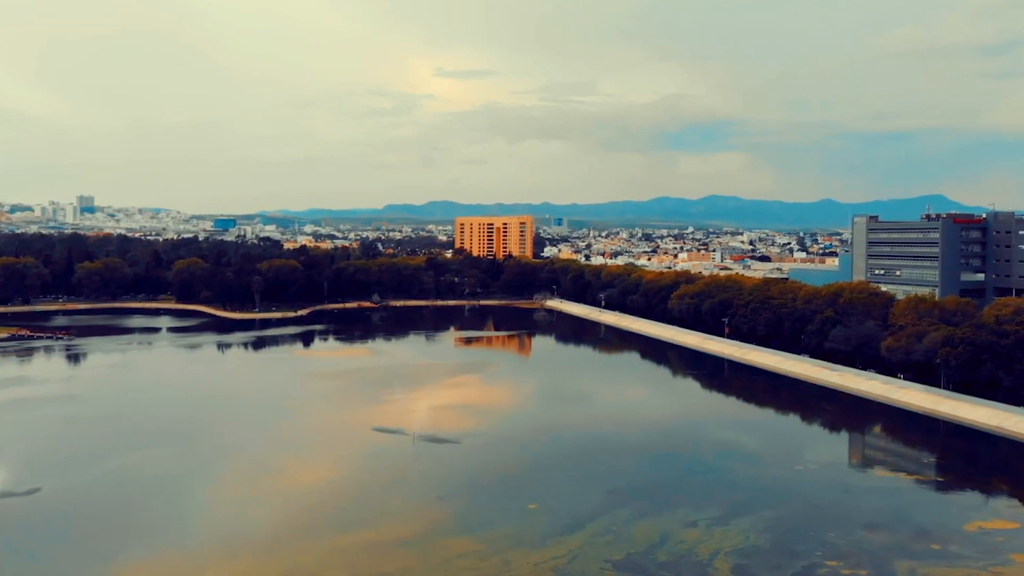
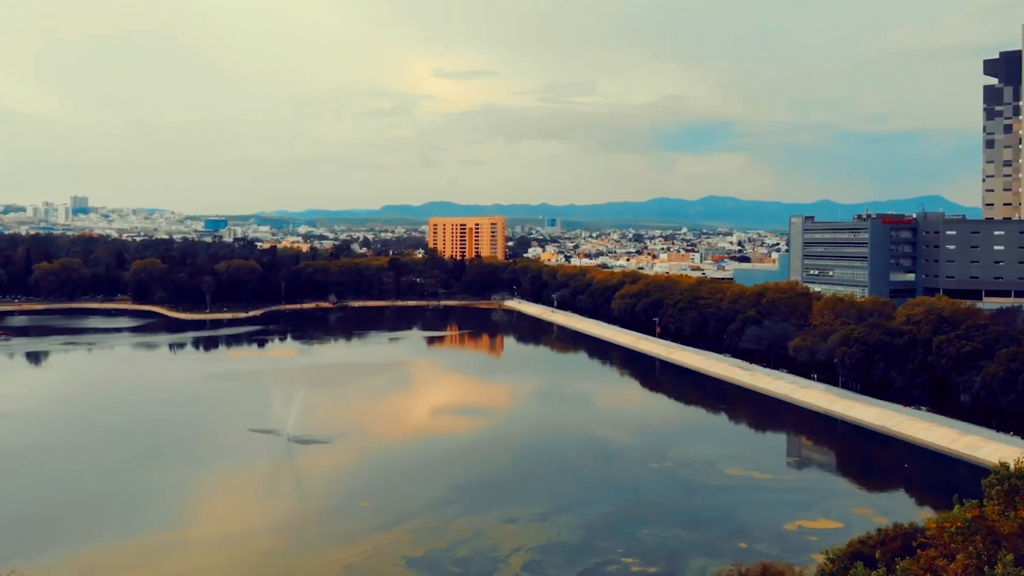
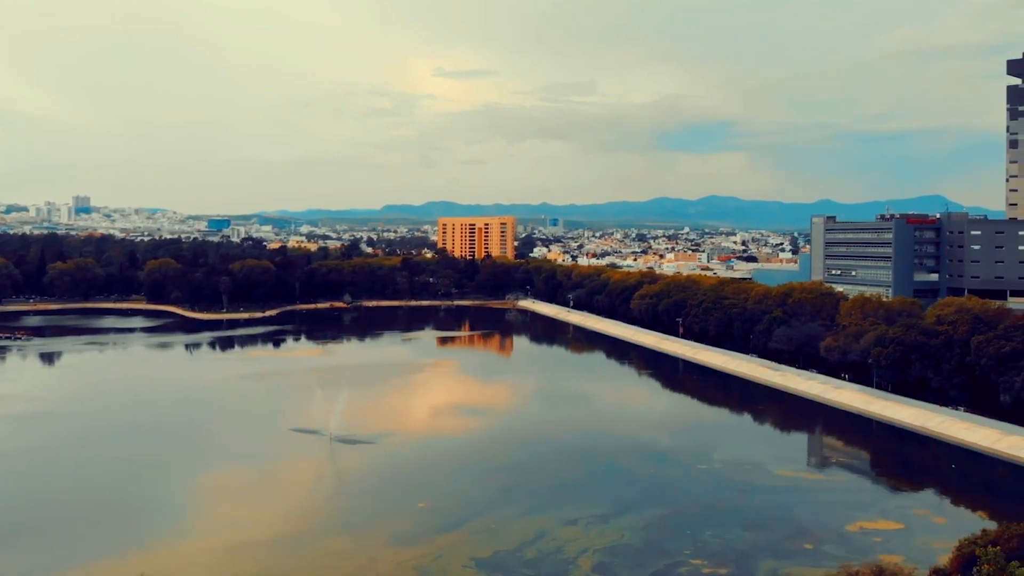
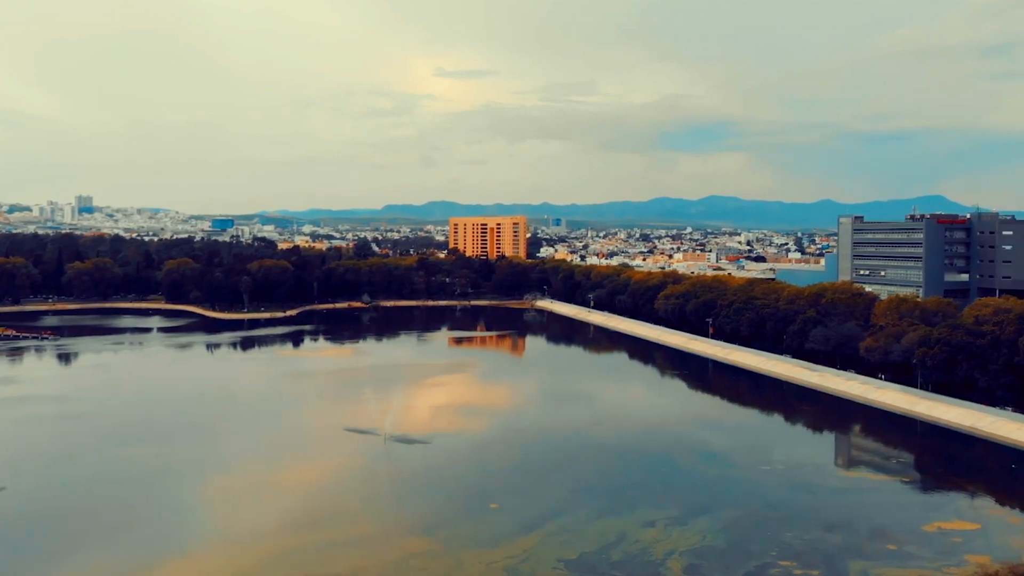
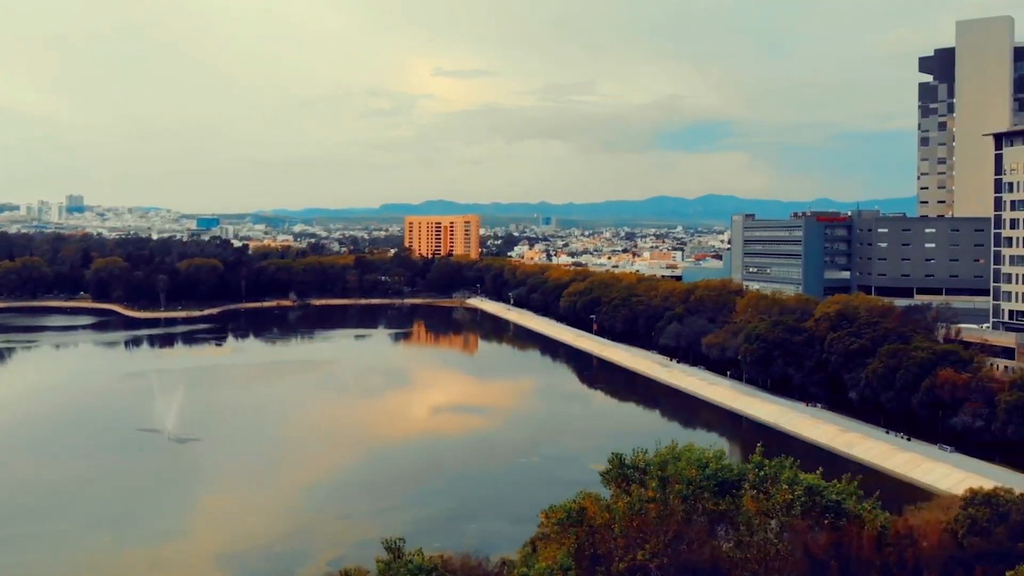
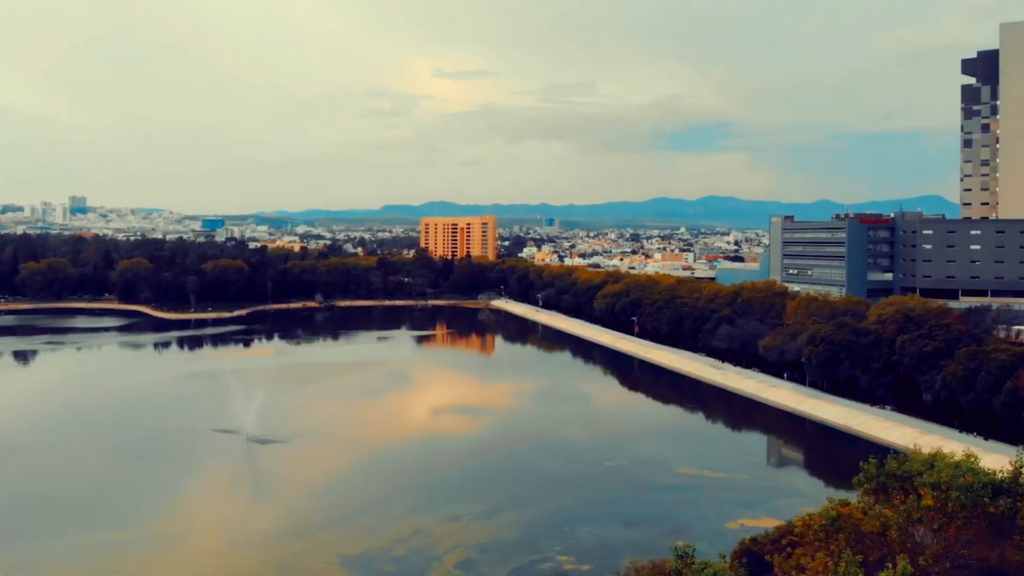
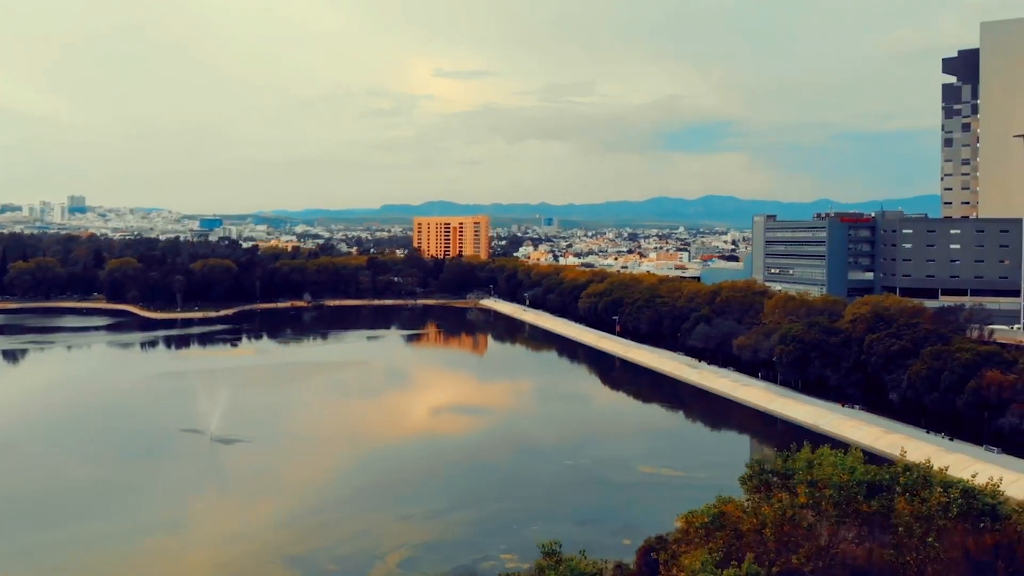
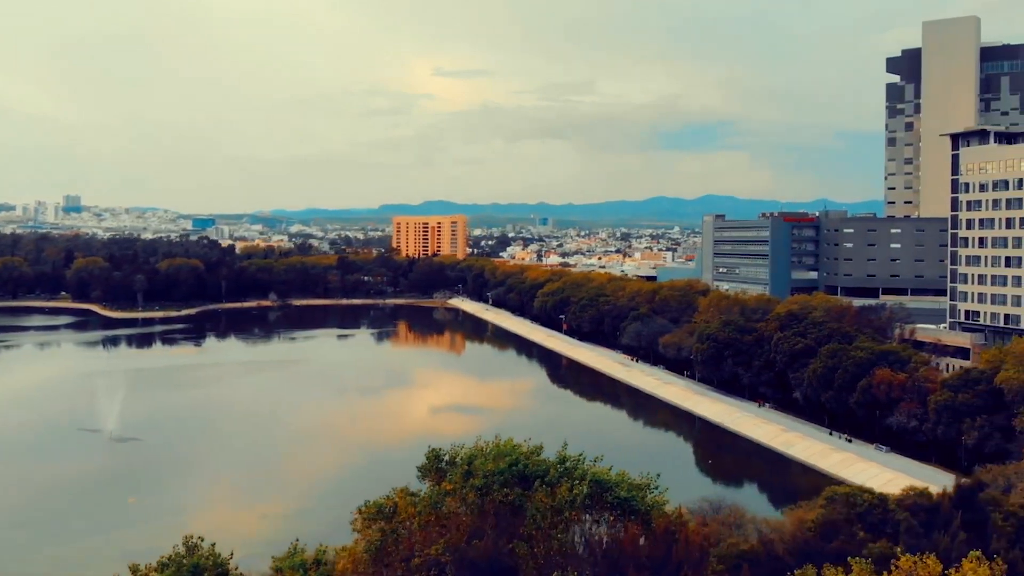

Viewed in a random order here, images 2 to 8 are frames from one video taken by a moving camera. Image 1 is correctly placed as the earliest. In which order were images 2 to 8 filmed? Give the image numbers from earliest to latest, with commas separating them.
4, 3, 2, 6, 7, 5, 8
